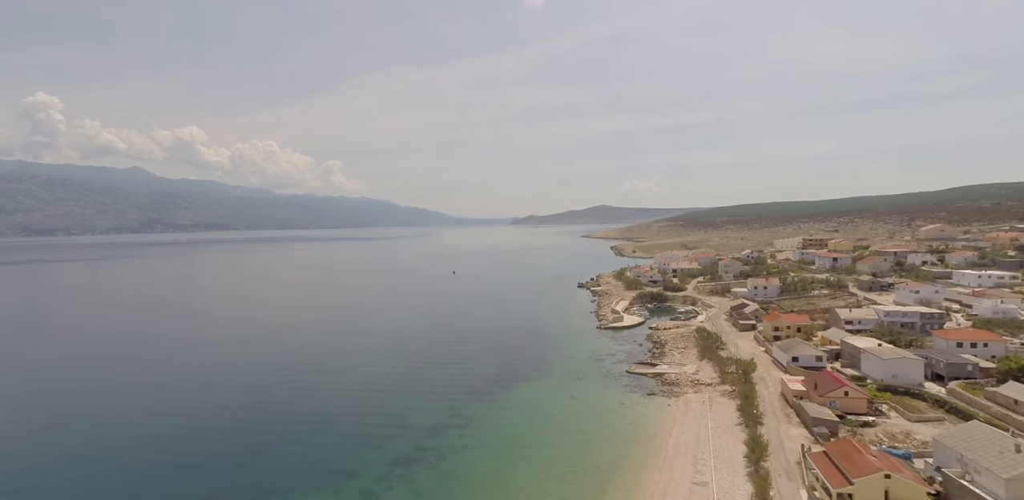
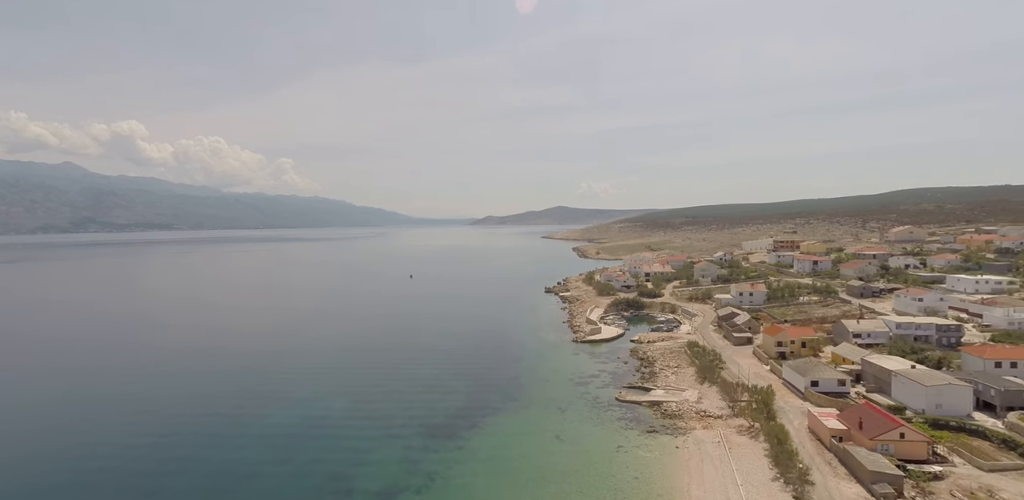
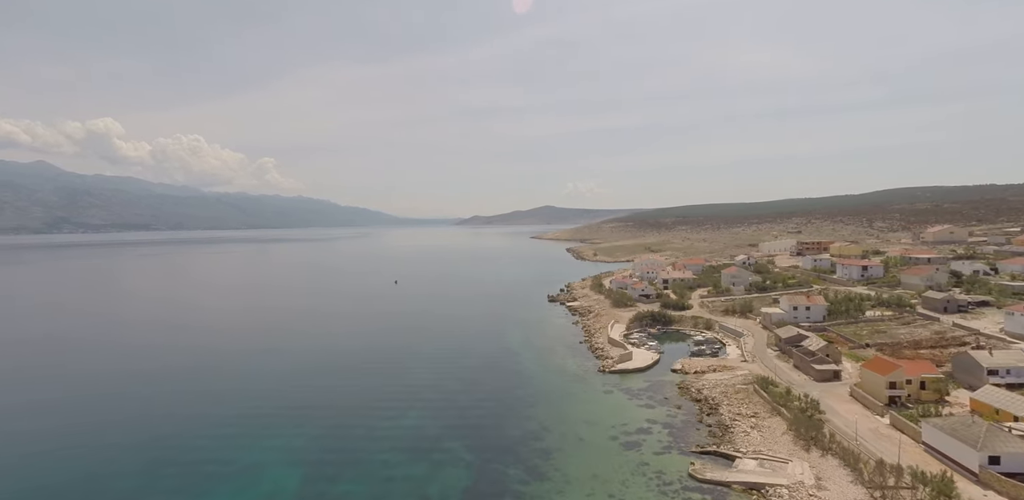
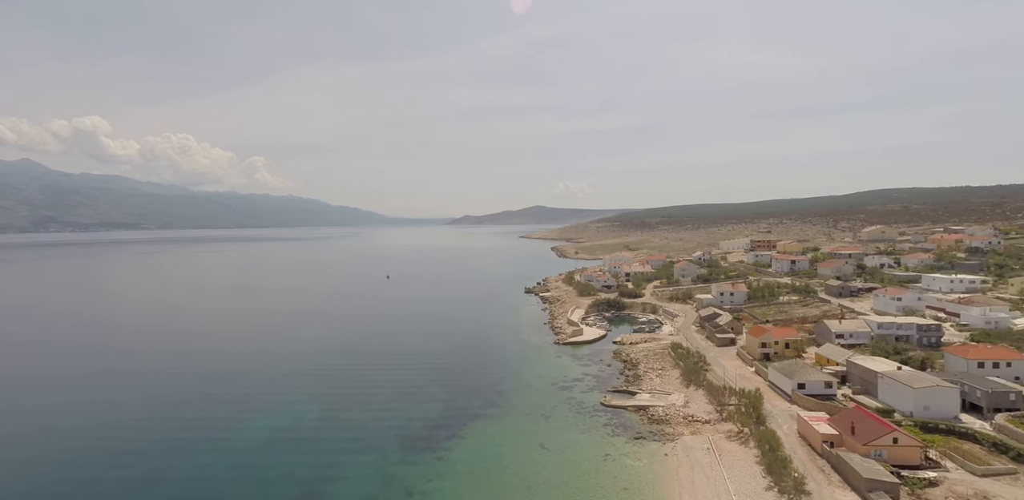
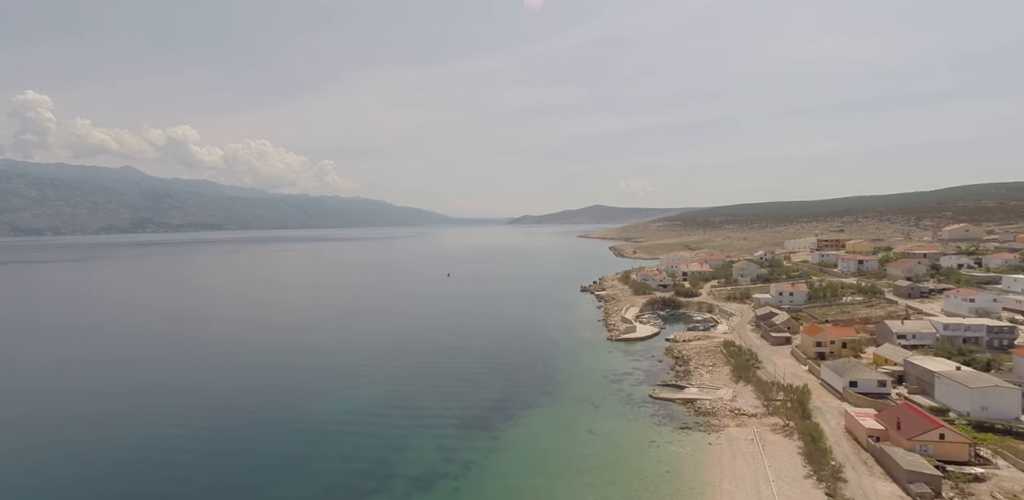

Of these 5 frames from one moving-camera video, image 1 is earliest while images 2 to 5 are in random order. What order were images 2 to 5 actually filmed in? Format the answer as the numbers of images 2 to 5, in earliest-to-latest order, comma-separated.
5, 2, 4, 3
